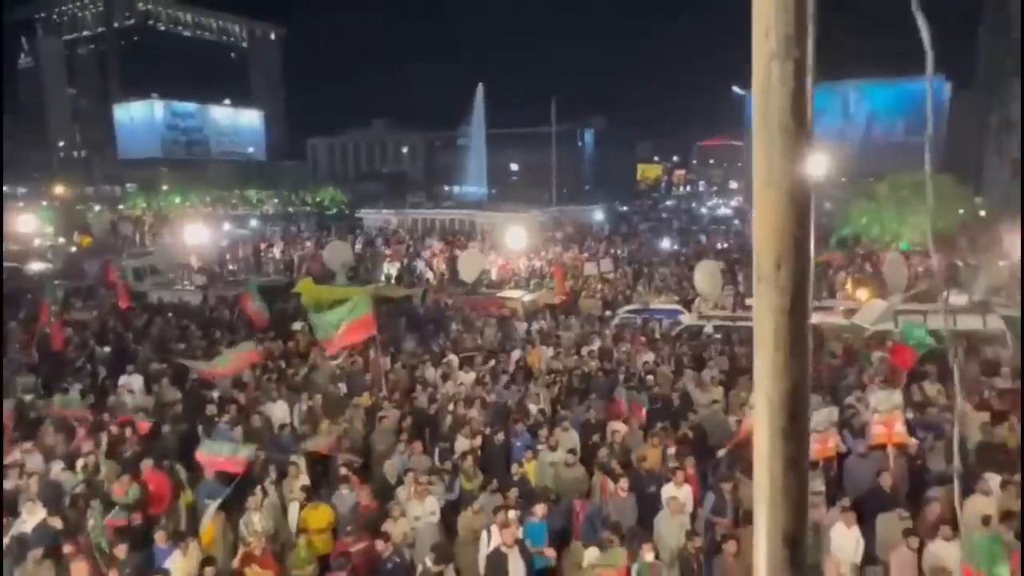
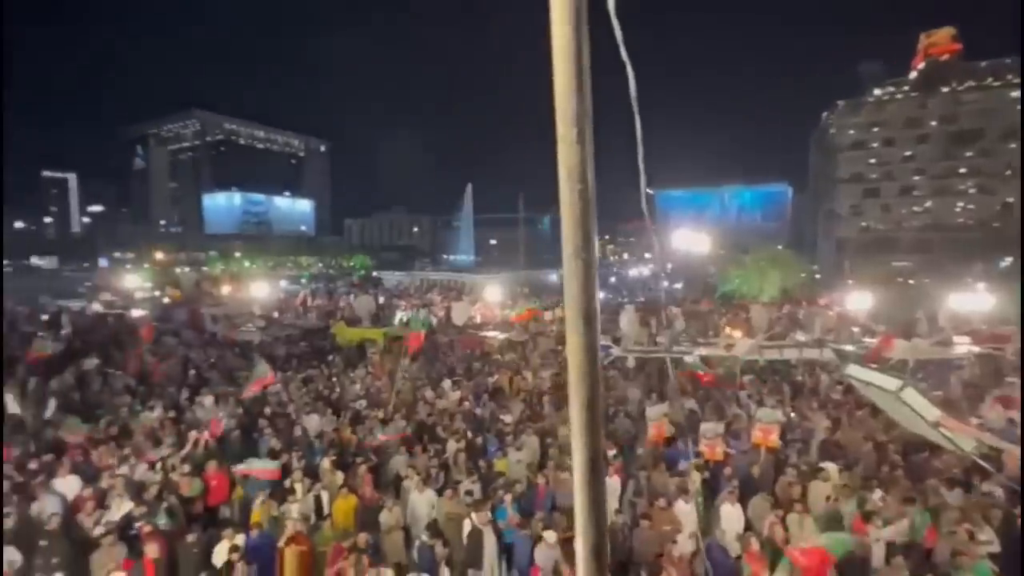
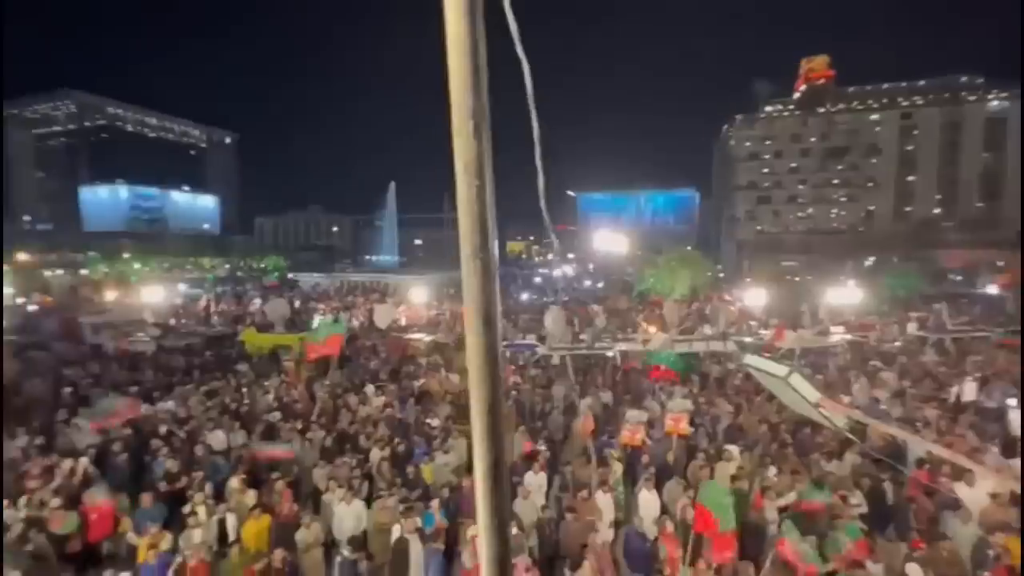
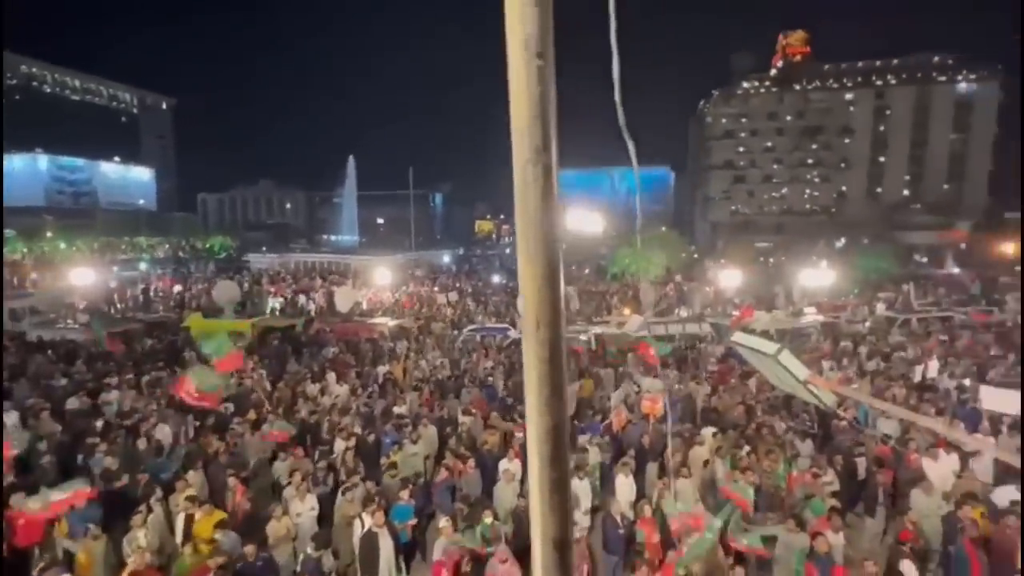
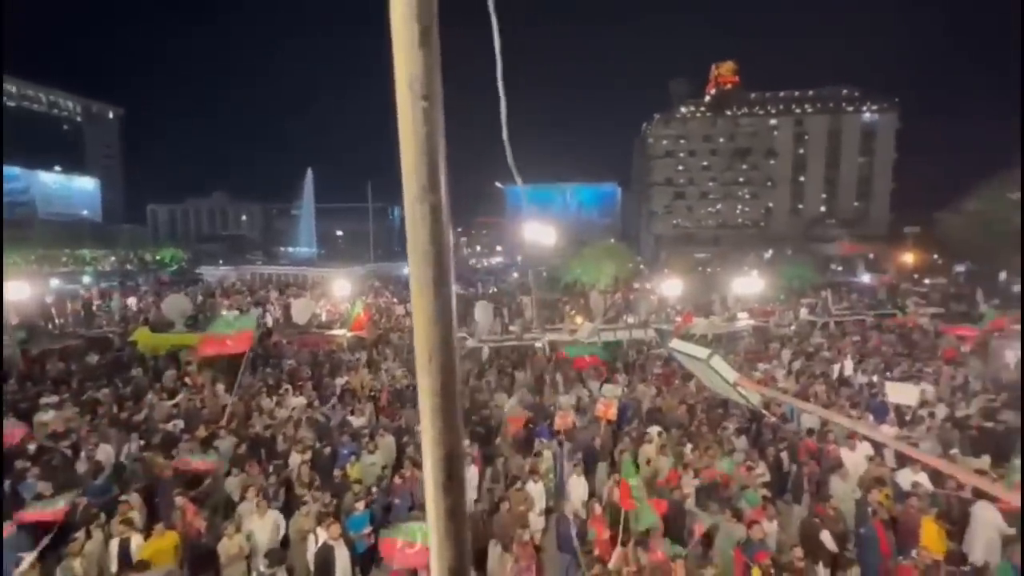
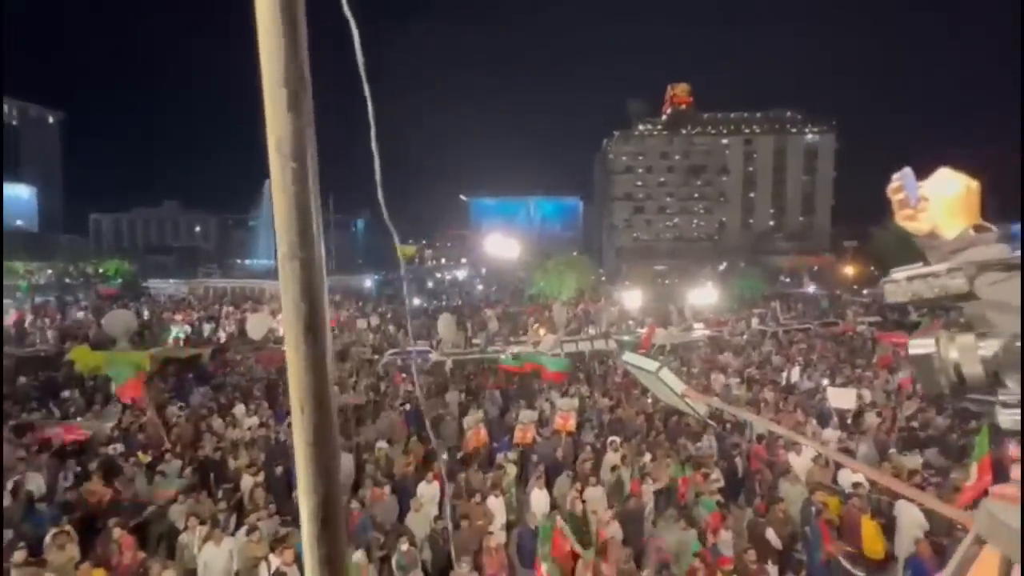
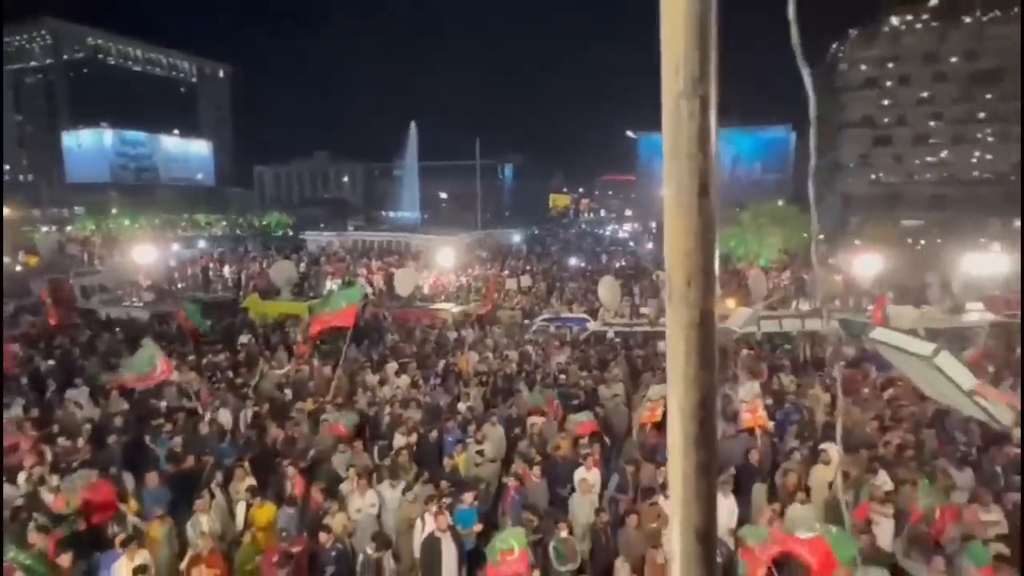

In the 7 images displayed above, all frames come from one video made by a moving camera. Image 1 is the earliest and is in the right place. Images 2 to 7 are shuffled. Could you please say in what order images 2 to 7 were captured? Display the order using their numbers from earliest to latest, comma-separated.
7, 4, 5, 6, 3, 2
